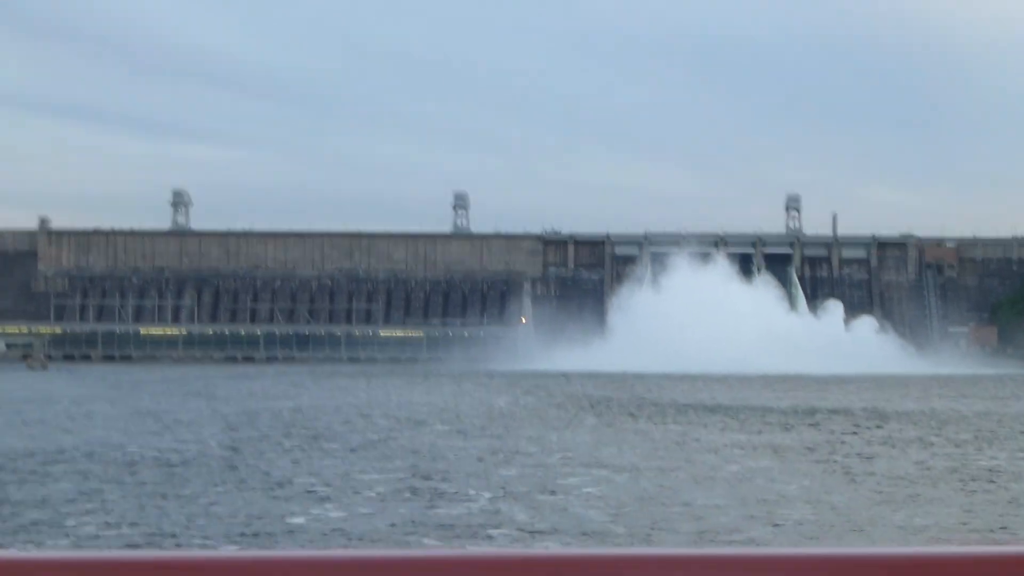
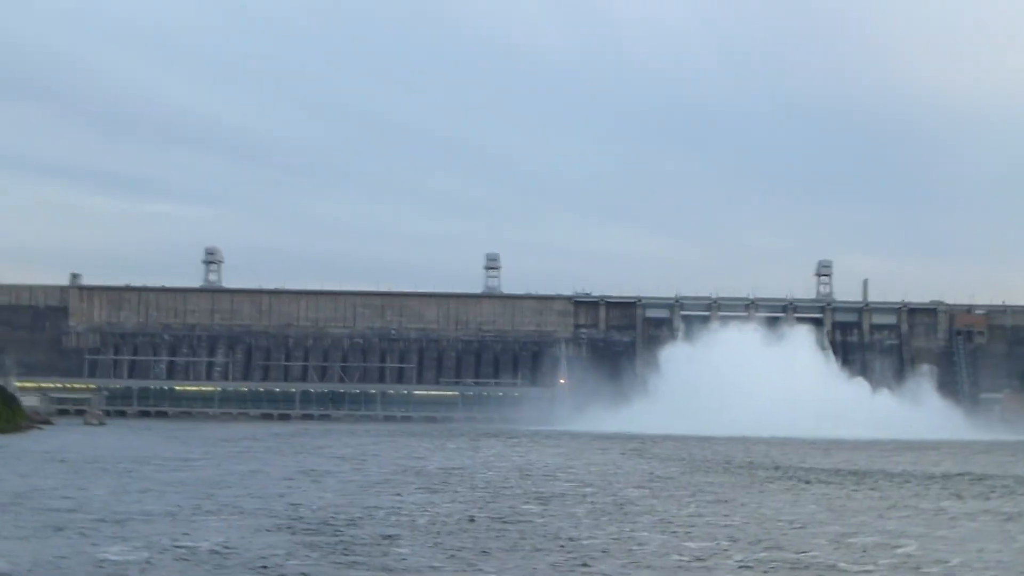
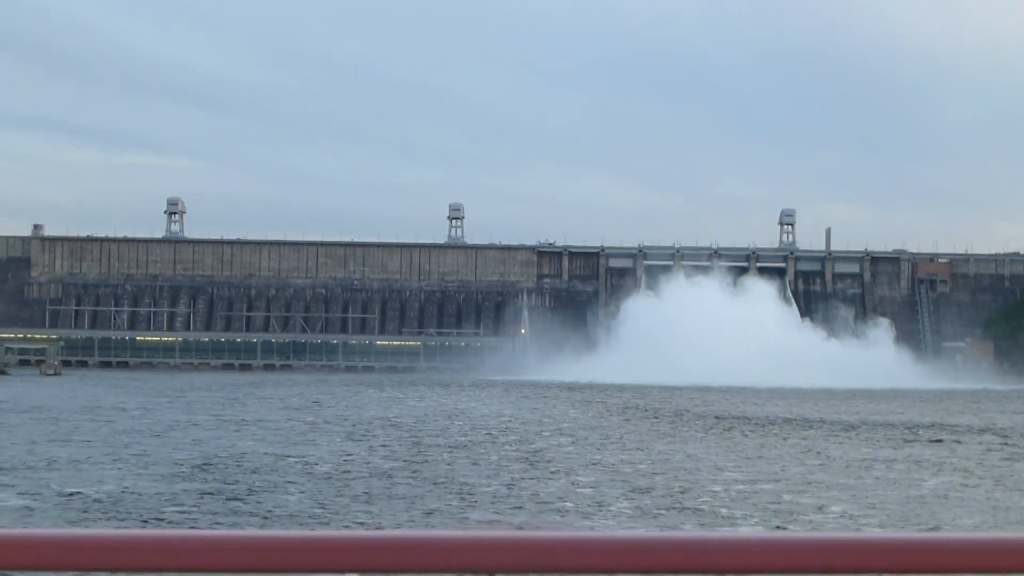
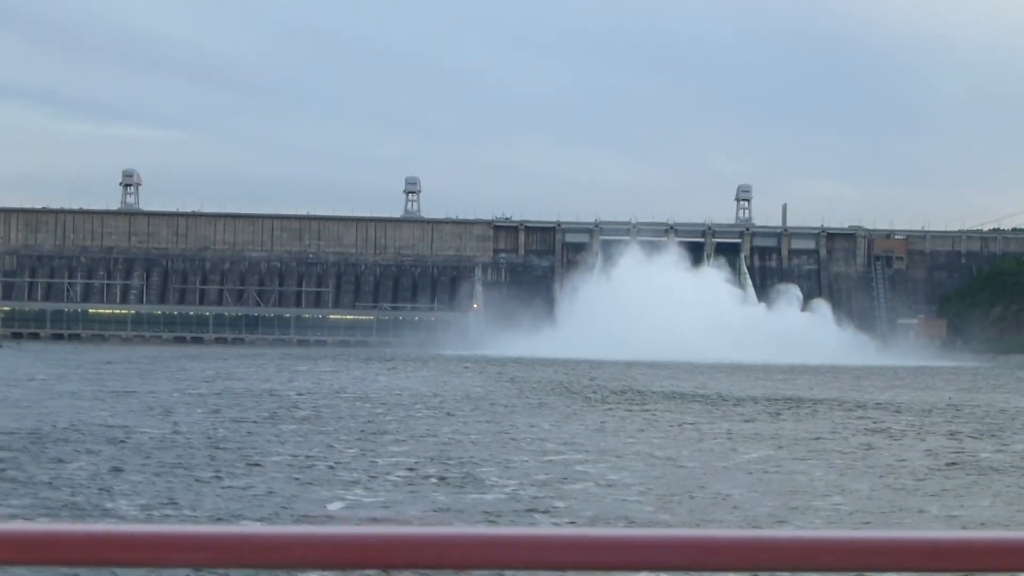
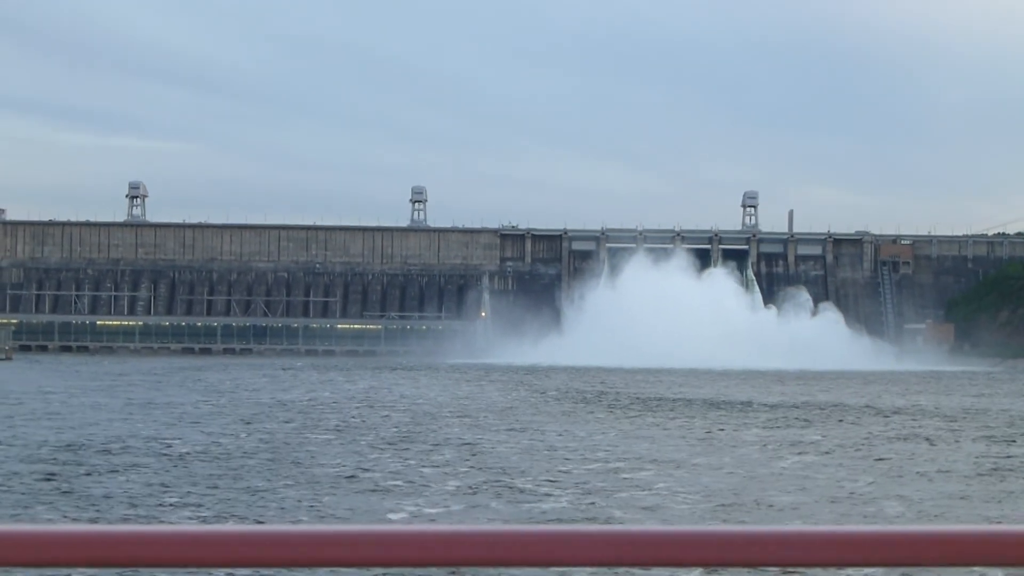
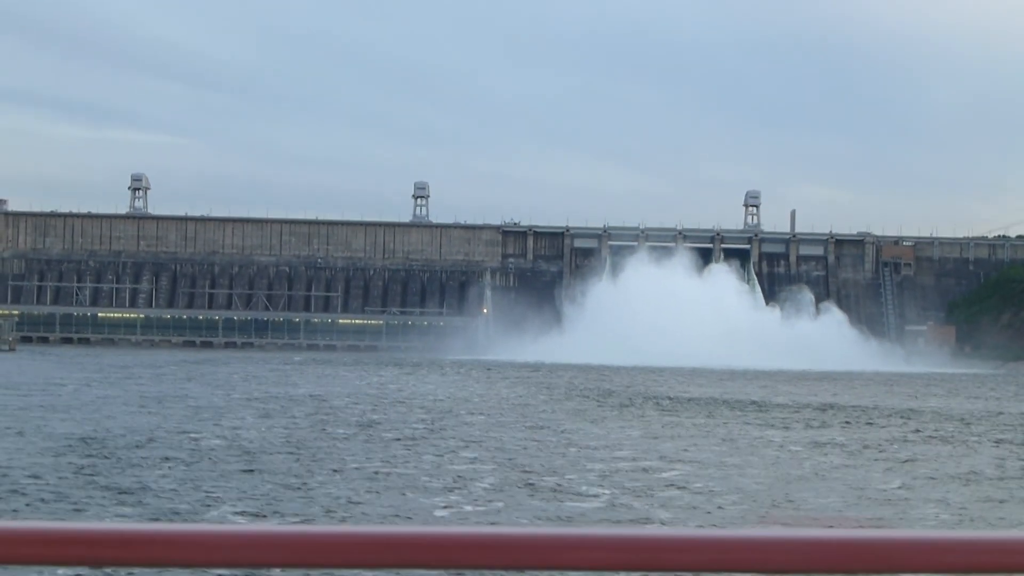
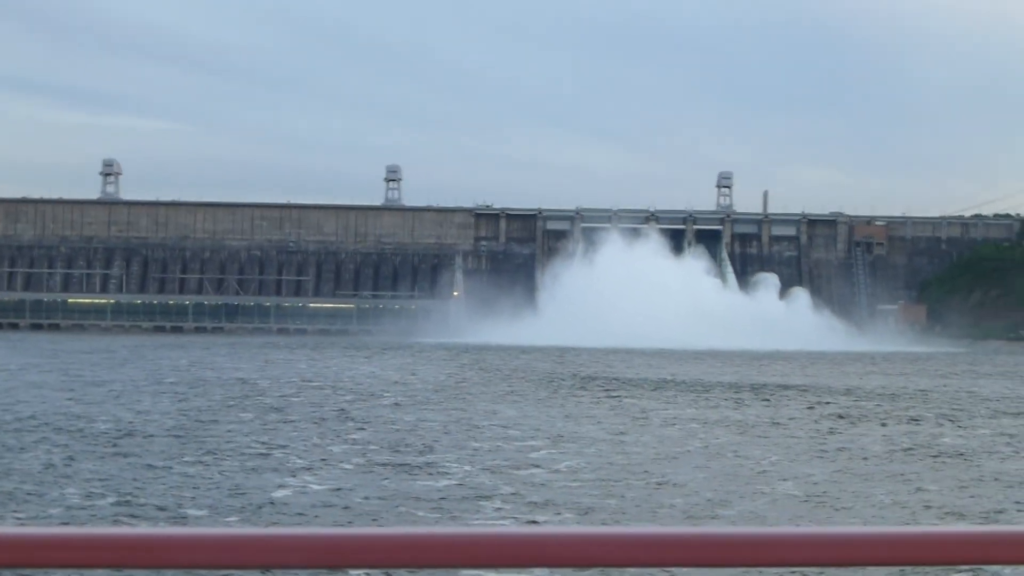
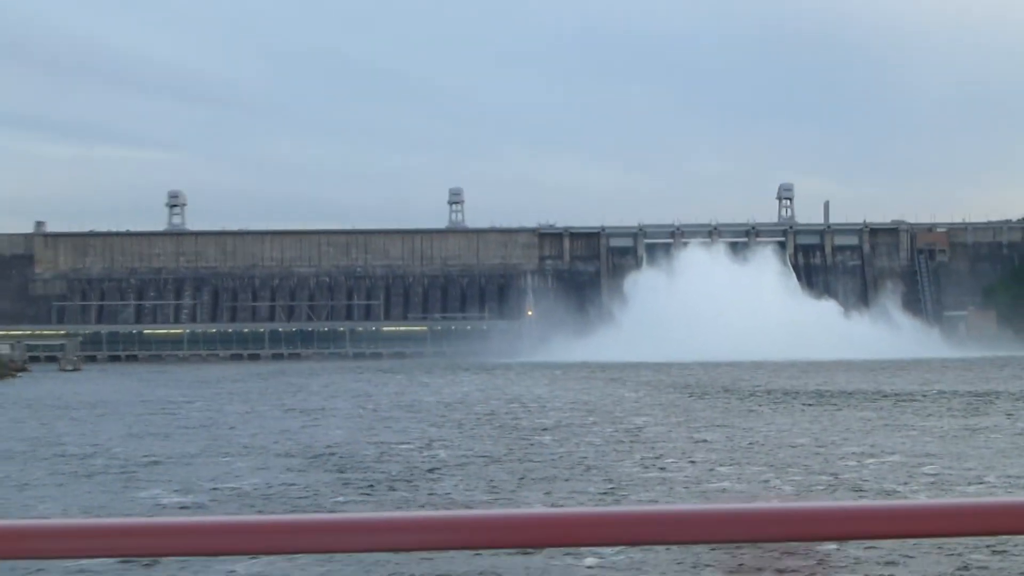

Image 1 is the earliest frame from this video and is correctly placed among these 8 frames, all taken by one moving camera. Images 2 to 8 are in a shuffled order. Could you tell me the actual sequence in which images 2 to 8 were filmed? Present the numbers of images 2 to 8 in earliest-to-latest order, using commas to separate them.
7, 4, 5, 6, 3, 2, 8
